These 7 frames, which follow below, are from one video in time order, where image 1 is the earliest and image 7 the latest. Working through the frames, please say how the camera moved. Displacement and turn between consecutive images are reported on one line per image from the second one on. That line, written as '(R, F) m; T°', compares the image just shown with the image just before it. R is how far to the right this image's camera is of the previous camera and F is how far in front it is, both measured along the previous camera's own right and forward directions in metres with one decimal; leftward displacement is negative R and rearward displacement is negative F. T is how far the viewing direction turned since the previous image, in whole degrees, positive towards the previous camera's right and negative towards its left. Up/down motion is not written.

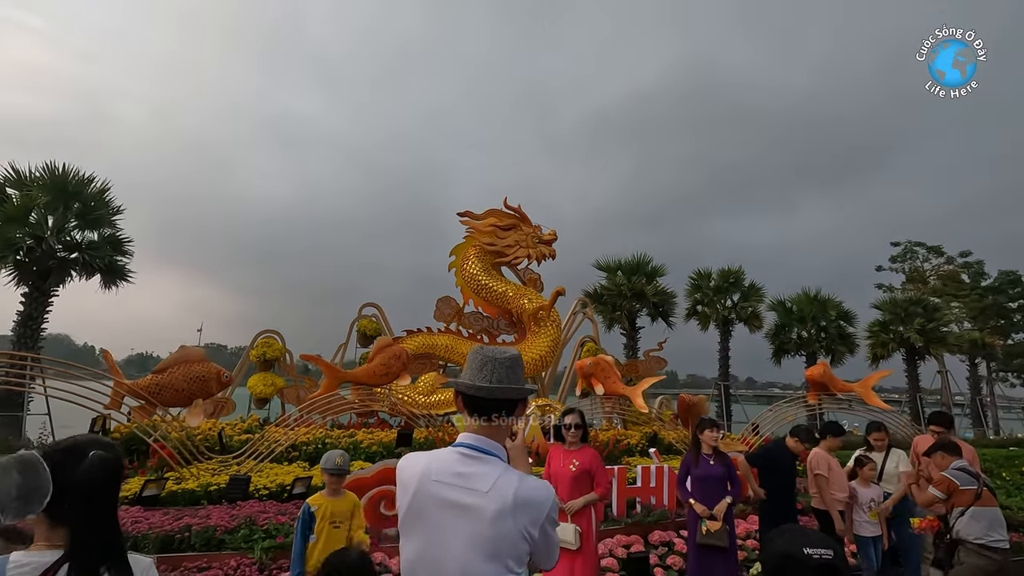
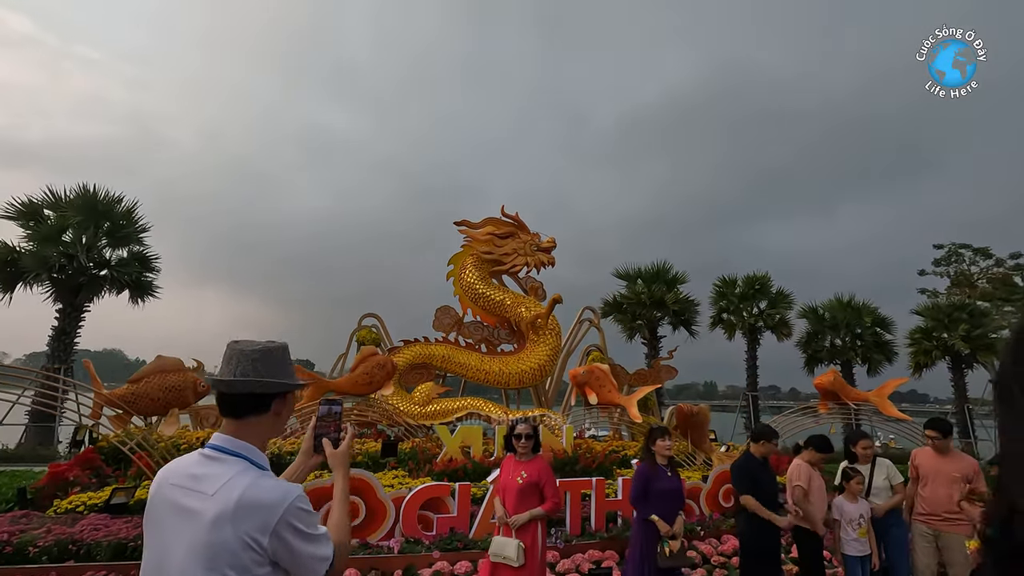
(+0.7, +0.1) m; -4°
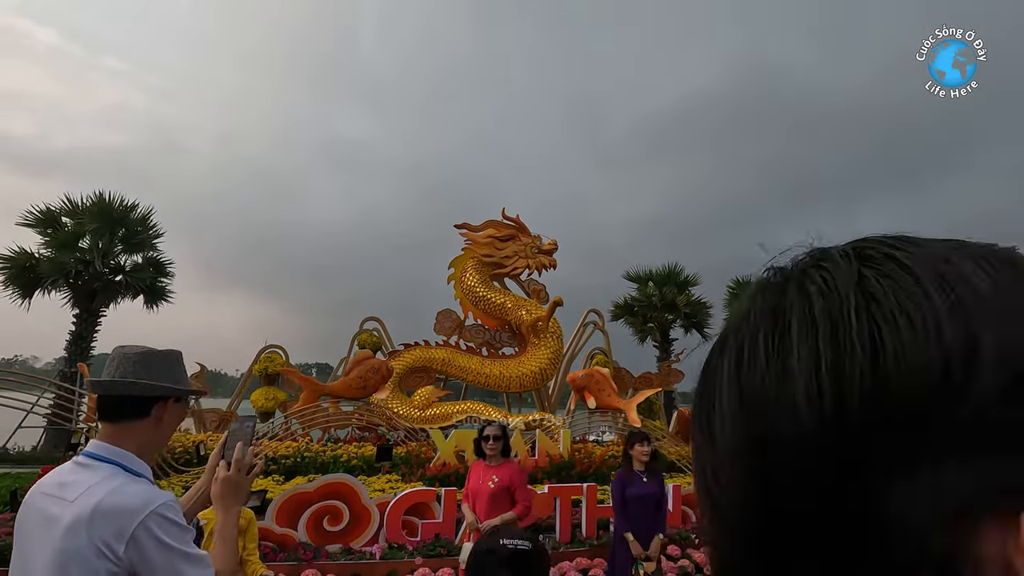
(+0.3, +0.1) m; -2°
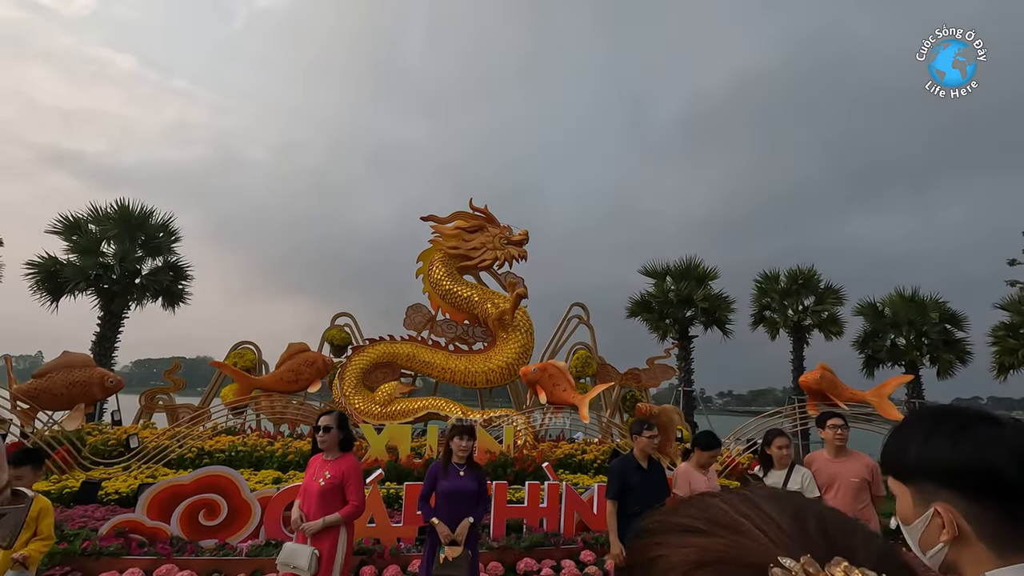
(+1.5, +0.4) m; -5°
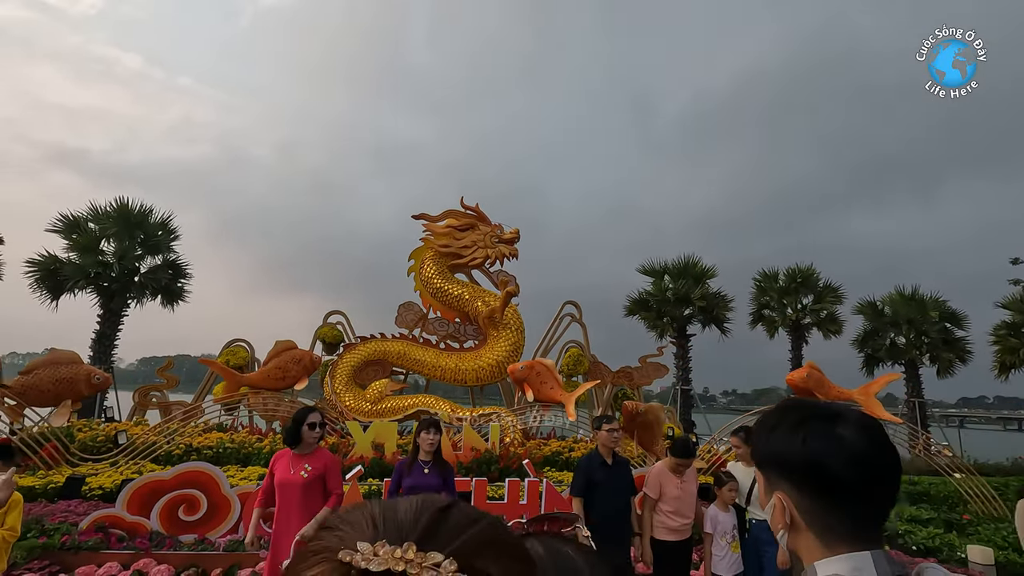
(+0.2, 0.0) m; 0°
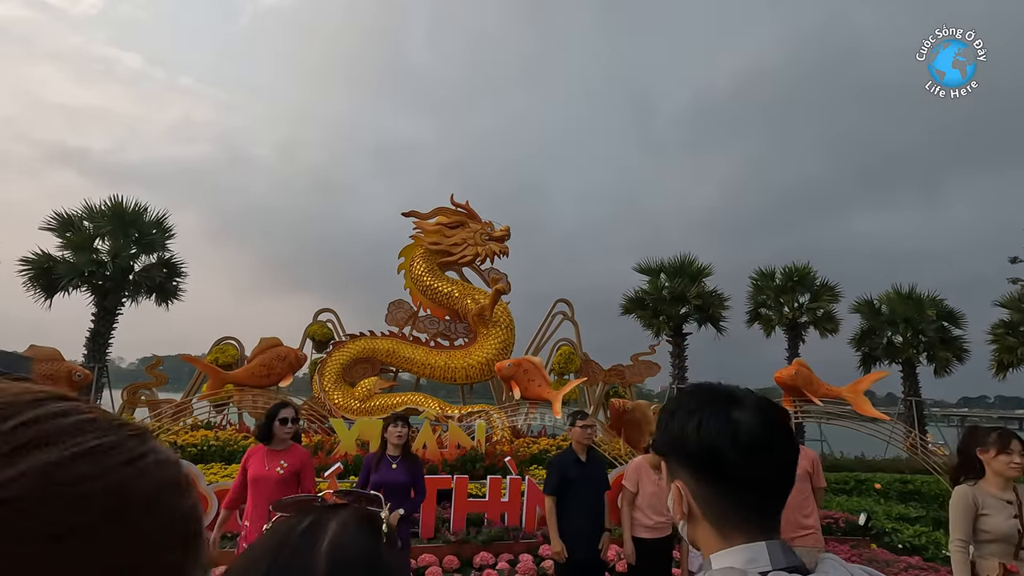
(+0.2, 0.0) m; 0°
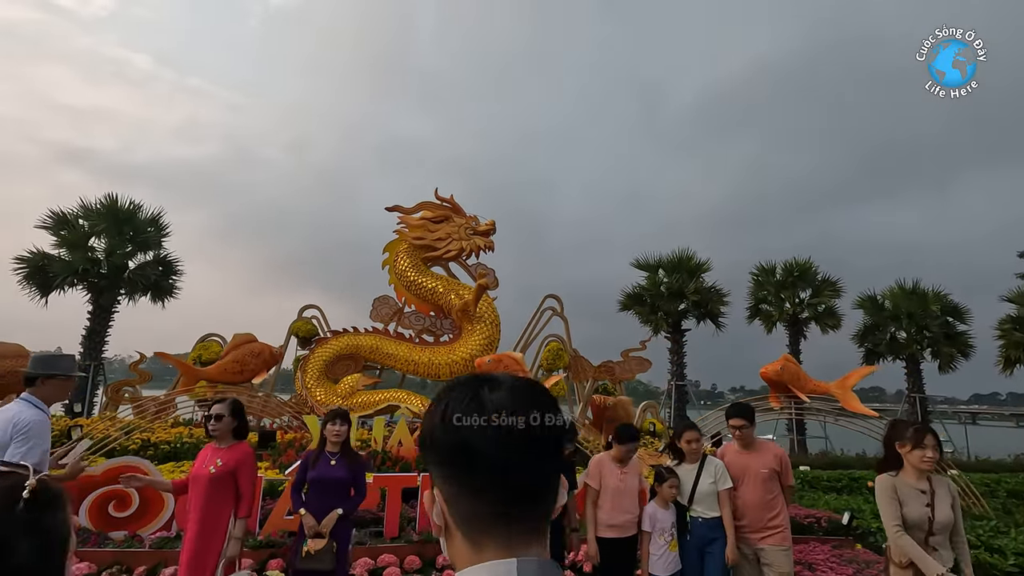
(+0.4, +0.2) m; -1°
